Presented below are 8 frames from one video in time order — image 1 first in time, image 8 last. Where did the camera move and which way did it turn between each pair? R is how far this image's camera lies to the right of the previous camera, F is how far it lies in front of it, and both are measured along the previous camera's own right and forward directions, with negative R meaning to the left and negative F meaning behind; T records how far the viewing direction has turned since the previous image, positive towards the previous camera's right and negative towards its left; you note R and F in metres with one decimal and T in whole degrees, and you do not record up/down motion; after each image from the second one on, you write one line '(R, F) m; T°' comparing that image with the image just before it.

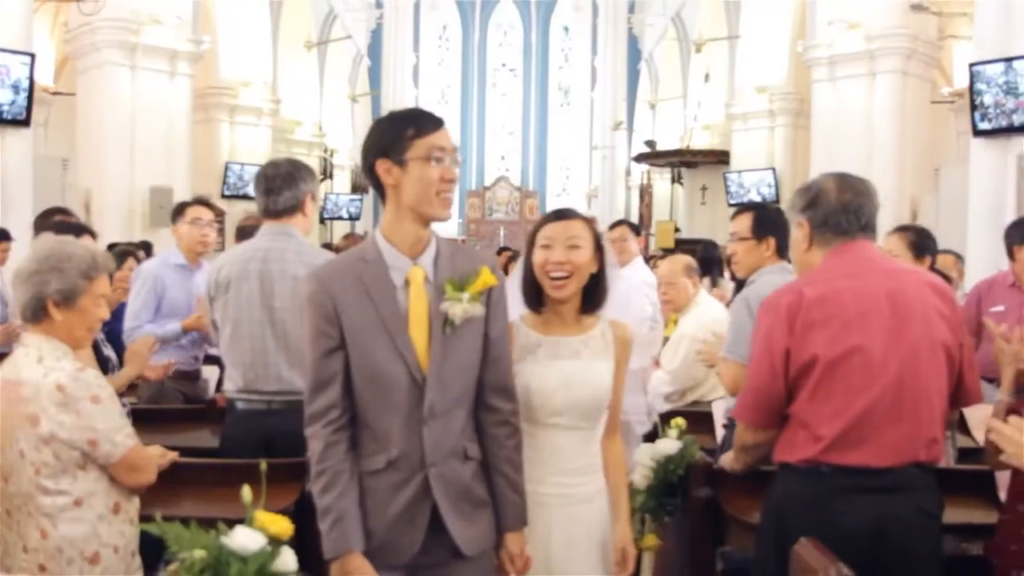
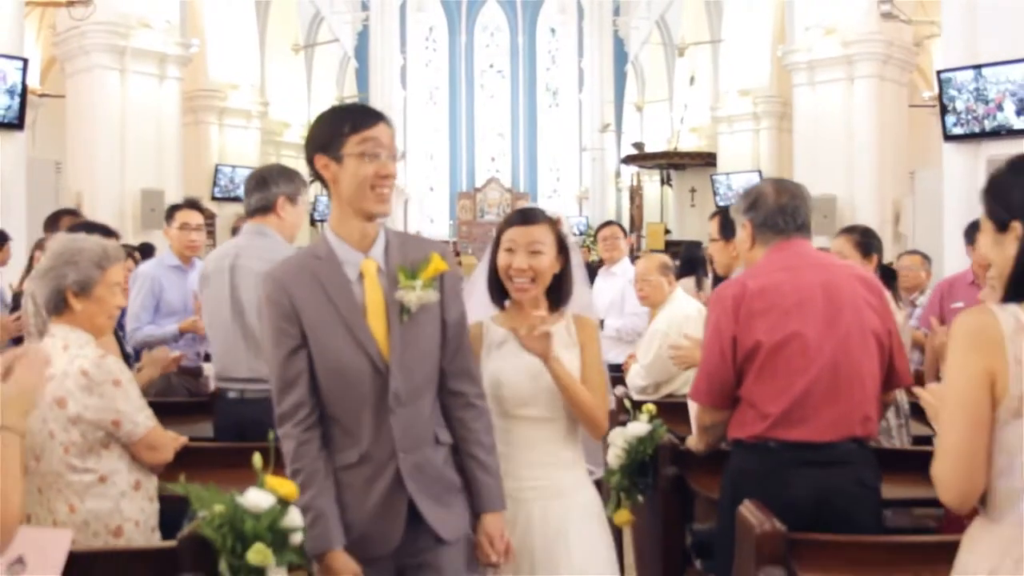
(0.0, -0.3) m; +1°
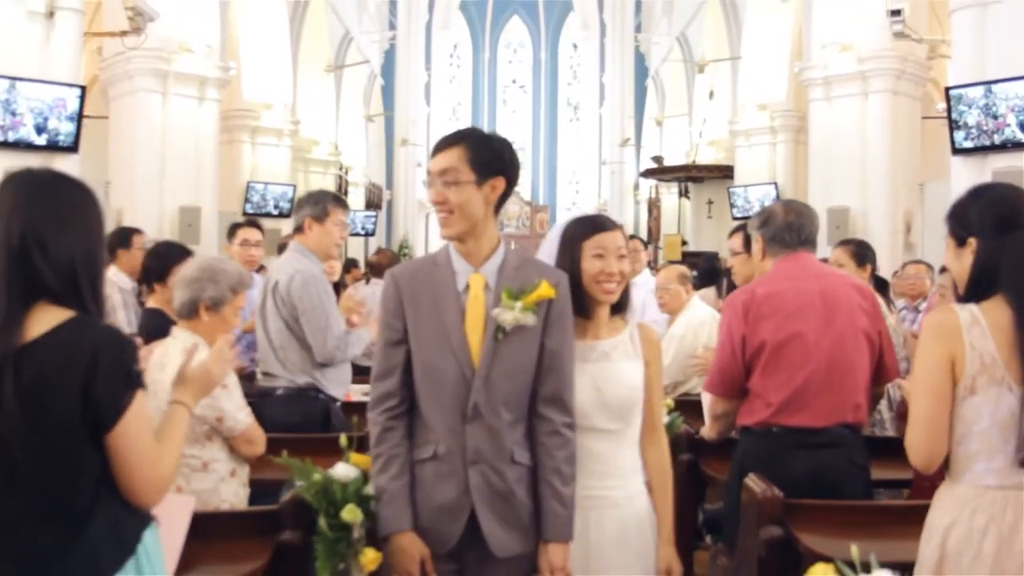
(-0.1, -0.5) m; -1°
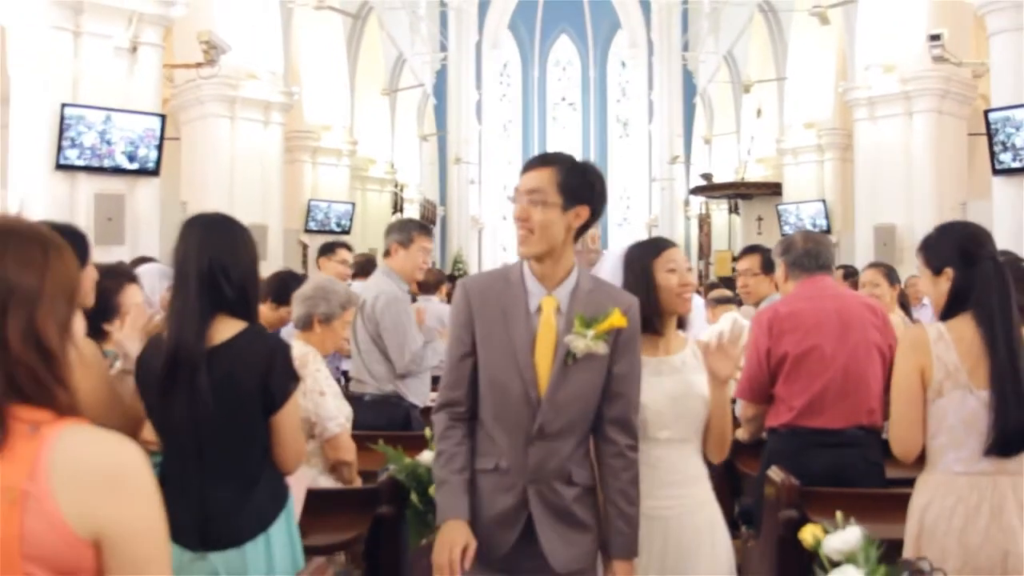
(0.0, -0.6) m; -3°
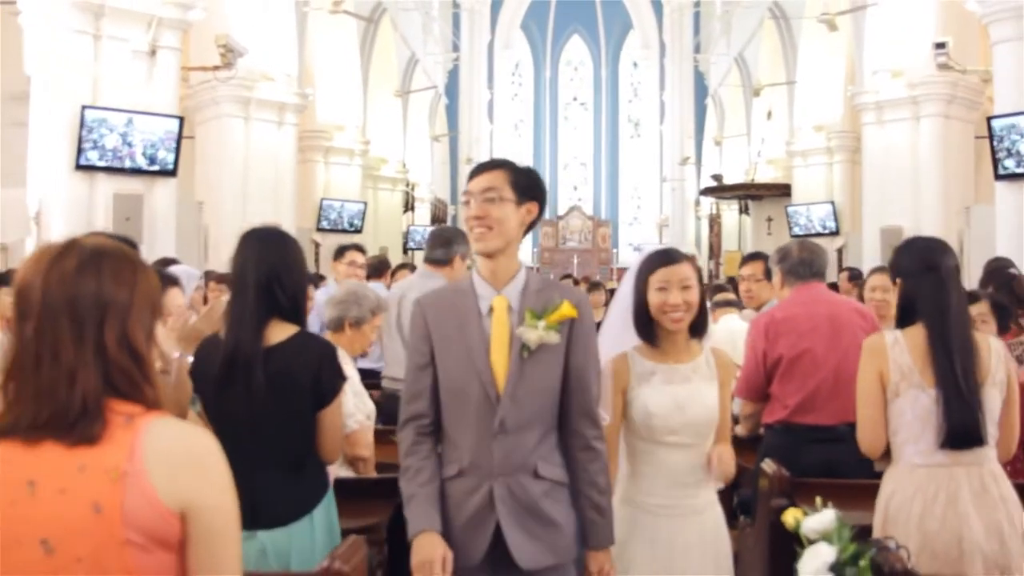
(0.0, -0.2) m; -1°
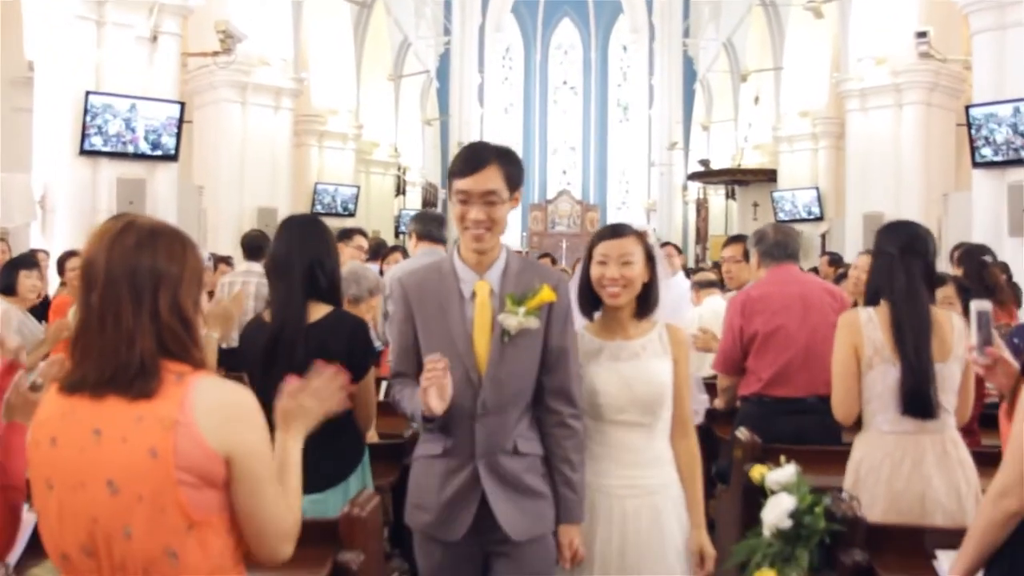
(0.0, -0.4) m; +1°
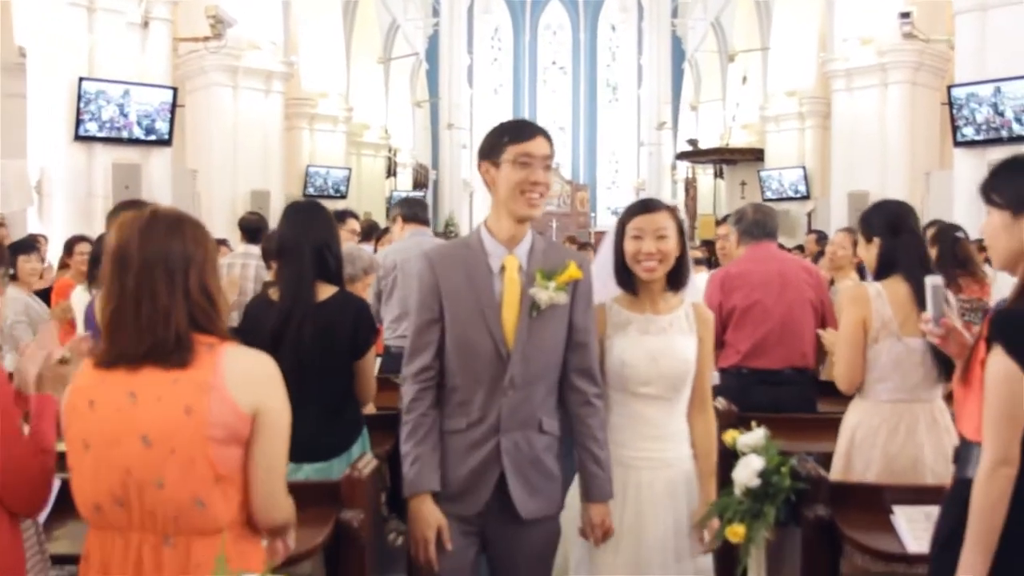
(0.0, -0.2) m; 0°
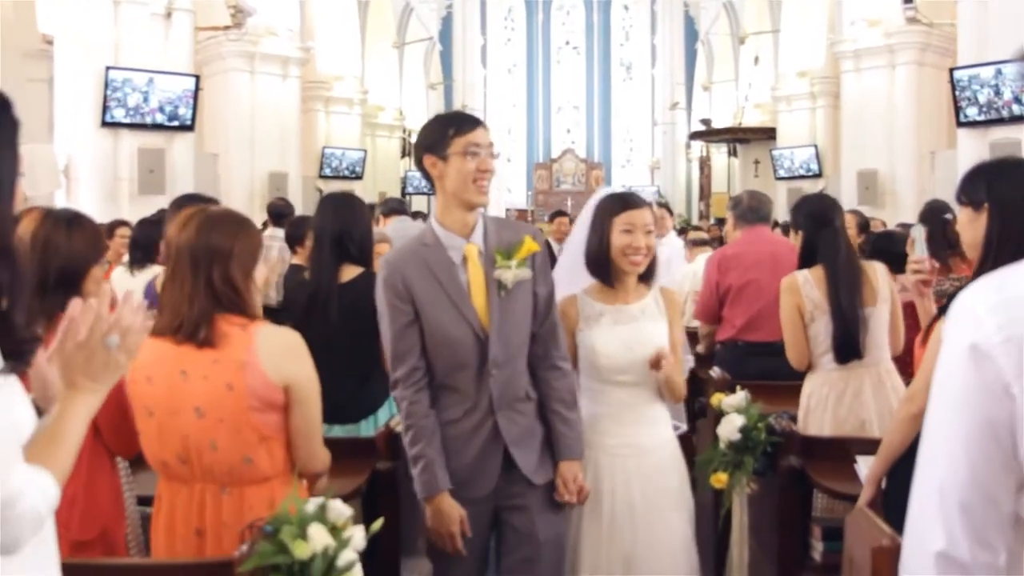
(0.0, -0.4) m; -1°
